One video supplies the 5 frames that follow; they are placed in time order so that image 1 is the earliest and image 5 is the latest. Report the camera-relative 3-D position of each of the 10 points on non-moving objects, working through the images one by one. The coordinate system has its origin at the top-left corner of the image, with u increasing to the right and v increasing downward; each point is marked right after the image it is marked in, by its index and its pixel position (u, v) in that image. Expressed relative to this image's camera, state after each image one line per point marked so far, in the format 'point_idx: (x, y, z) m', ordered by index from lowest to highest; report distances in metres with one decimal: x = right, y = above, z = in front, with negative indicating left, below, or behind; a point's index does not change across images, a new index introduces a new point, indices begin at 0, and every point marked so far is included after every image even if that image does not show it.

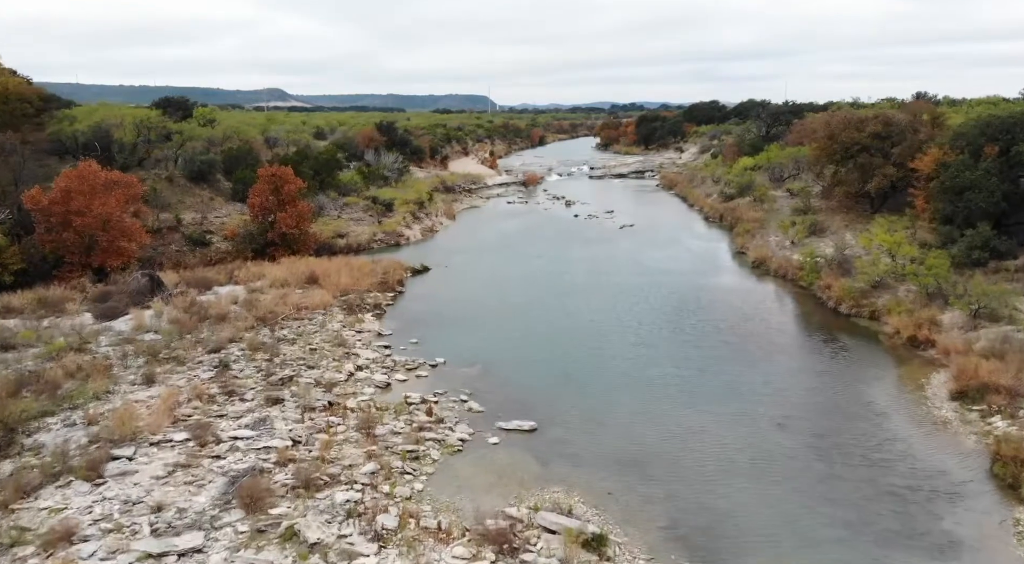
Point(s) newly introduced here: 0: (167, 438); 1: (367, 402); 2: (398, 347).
0: (-6.2, -2.8, +13.4) m
1: (-3.0, -2.5, +15.1) m
2: (-2.9, -1.6, +19.1) m
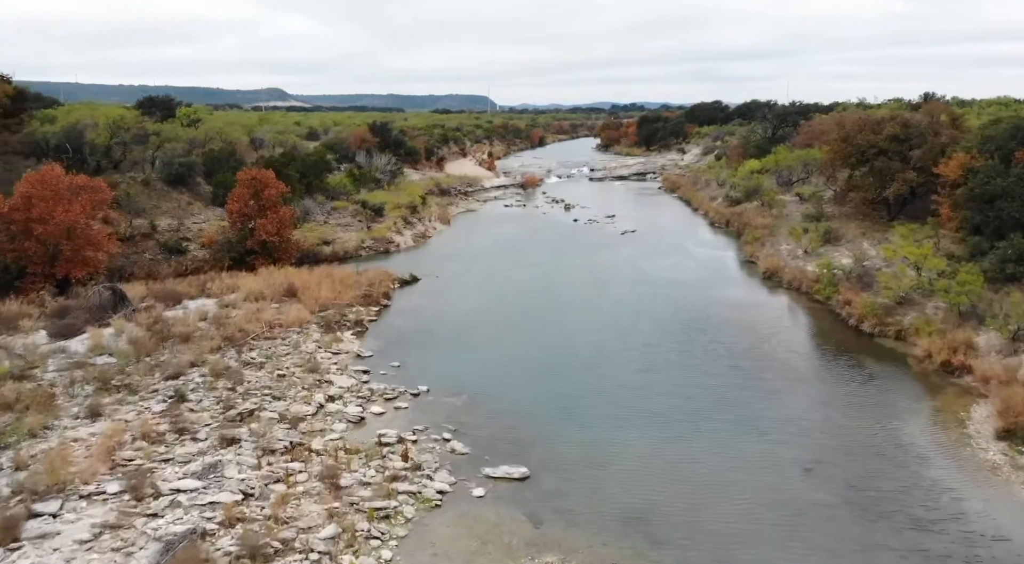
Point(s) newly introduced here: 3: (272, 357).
0: (-6.4, -3.2, +11.6) m
1: (-3.2, -2.9, +13.2) m
2: (-3.1, -2.1, +17.3) m
3: (-5.7, -1.8, +17.6) m
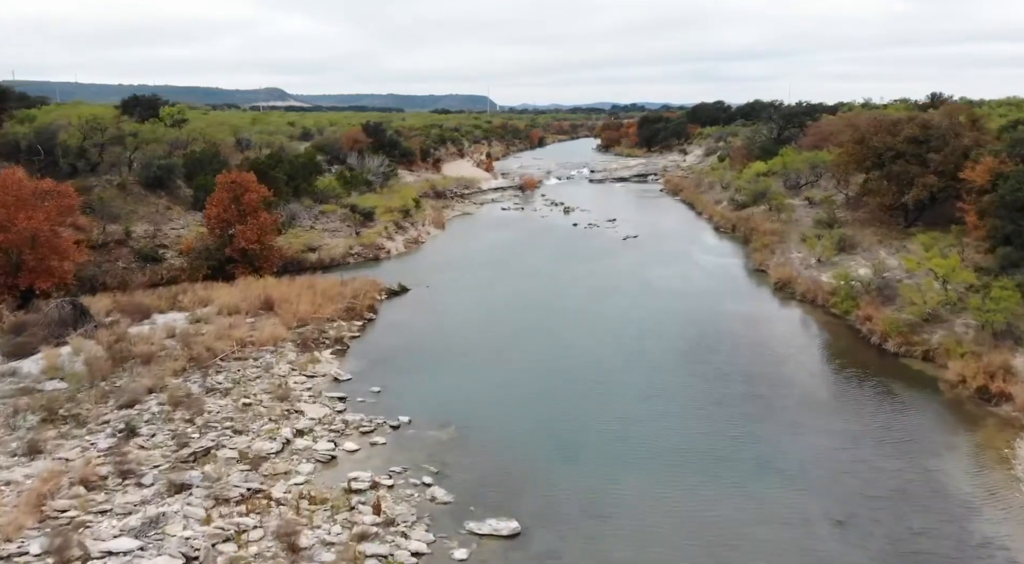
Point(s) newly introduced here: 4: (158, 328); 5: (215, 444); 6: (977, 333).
0: (-6.6, -3.6, +10.0) m
1: (-3.3, -3.2, +11.6) m
2: (-3.3, -2.4, +15.7) m
3: (-5.9, -2.2, +16.0) m
4: (-9.4, -1.2, +19.8) m
5: (-5.2, -2.8, +13.0) m
6: (+11.0, -1.2, +17.5) m
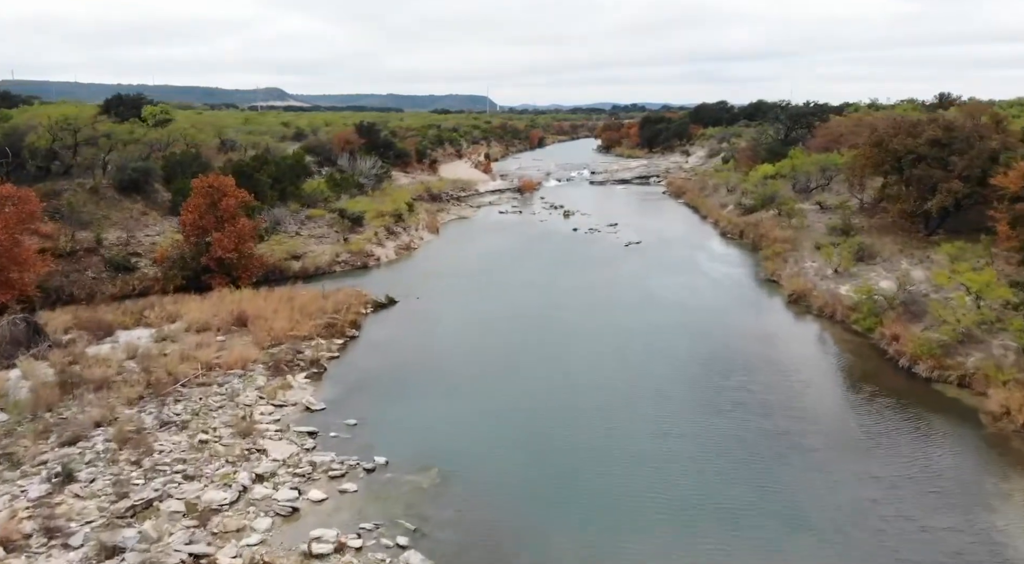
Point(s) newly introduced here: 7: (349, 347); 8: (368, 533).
0: (-6.8, -4.0, +8.3) m
1: (-3.5, -3.6, +10.0) m
2: (-3.5, -2.8, +14.0) m
3: (-6.0, -2.5, +14.3) m
4: (-9.6, -1.6, +18.1) m
5: (-5.3, -3.2, +11.3) m
6: (+10.8, -1.6, +15.8) m
7: (-4.1, -1.7, +19.0) m
8: (-2.0, -3.5, +10.5) m
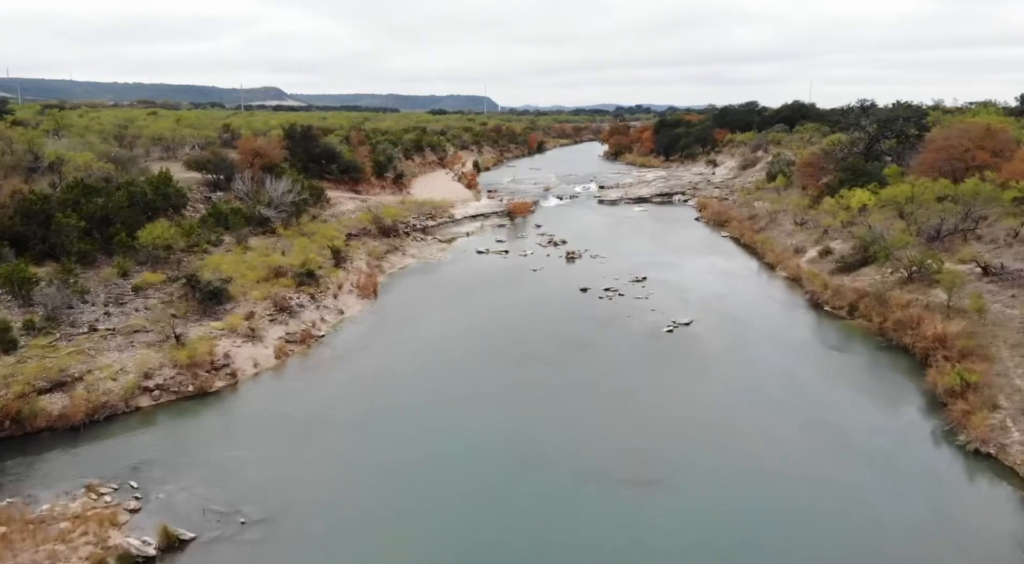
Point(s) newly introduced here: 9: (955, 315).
0: (-7.7, -7.0, -4.6) m
1: (-4.4, -6.6, -2.9) m
2: (-4.4, -5.8, +1.1) m
3: (-6.9, -5.5, +1.4) m
4: (-10.5, -4.6, +5.2) m
5: (-6.2, -6.2, -1.6) m
6: (+10.0, -4.7, +2.9) m
7: (-5.0, -4.7, +6.1) m
8: (-2.9, -6.5, -2.4) m
9: (+10.7, -0.8, +18.0) m
